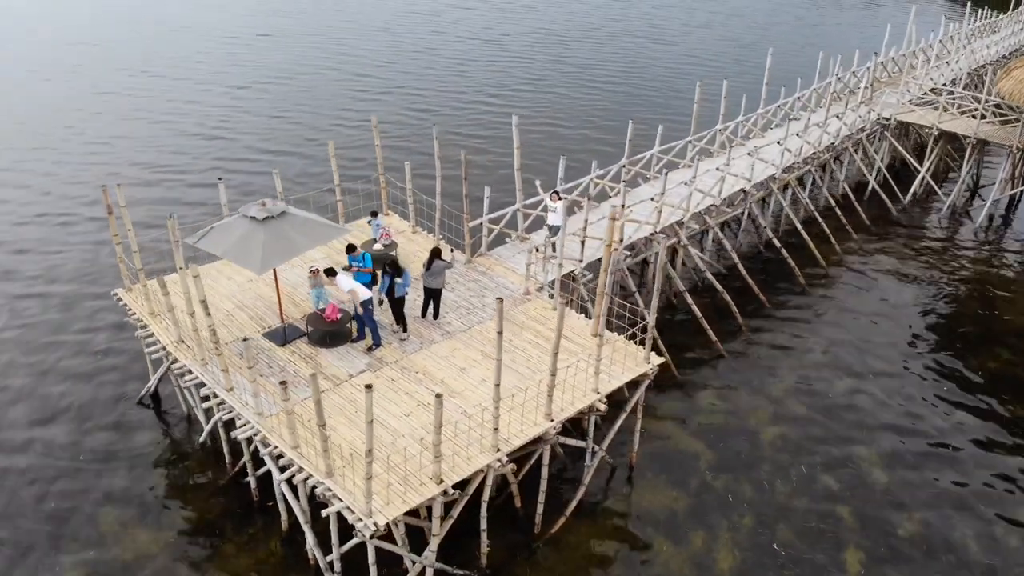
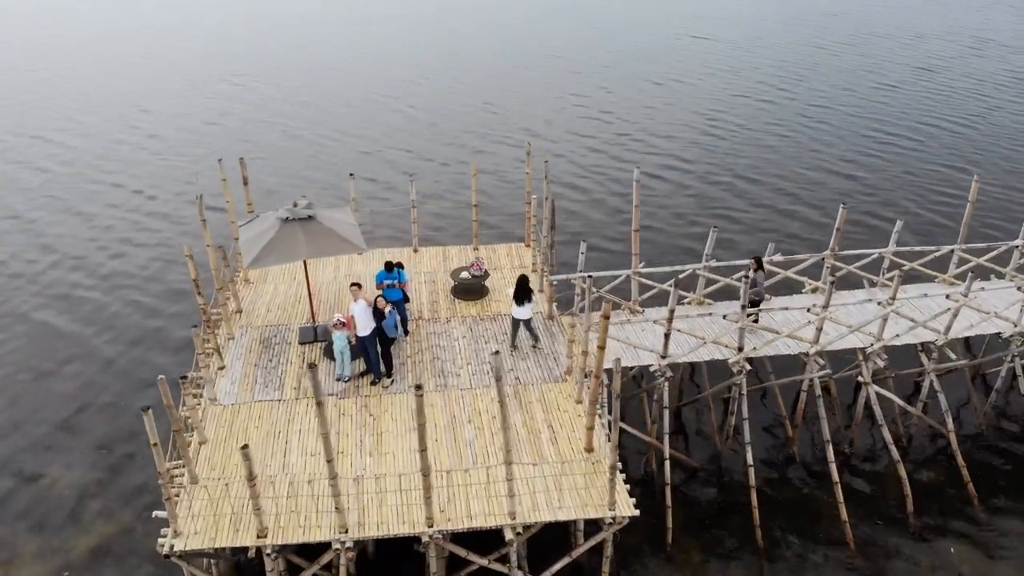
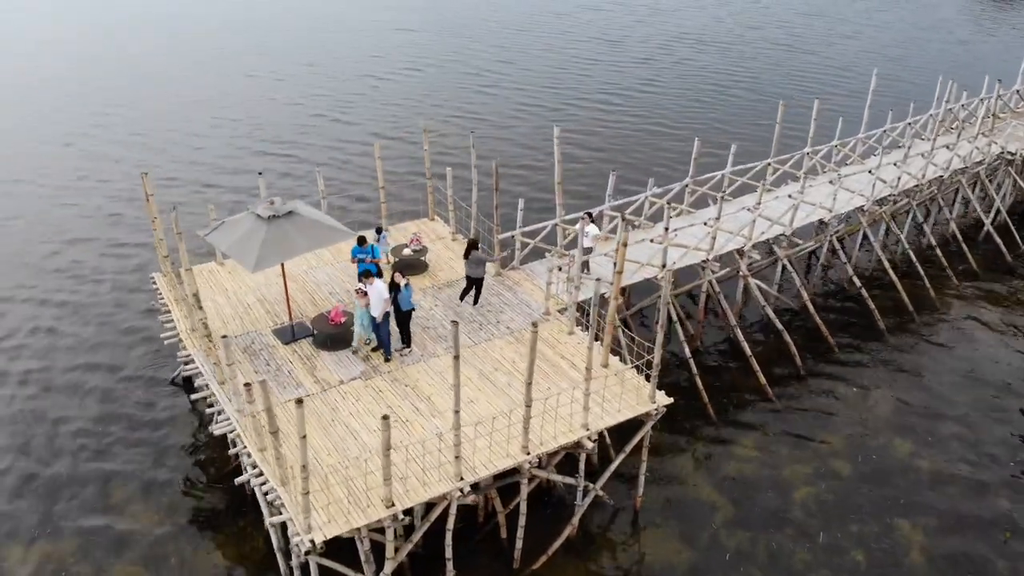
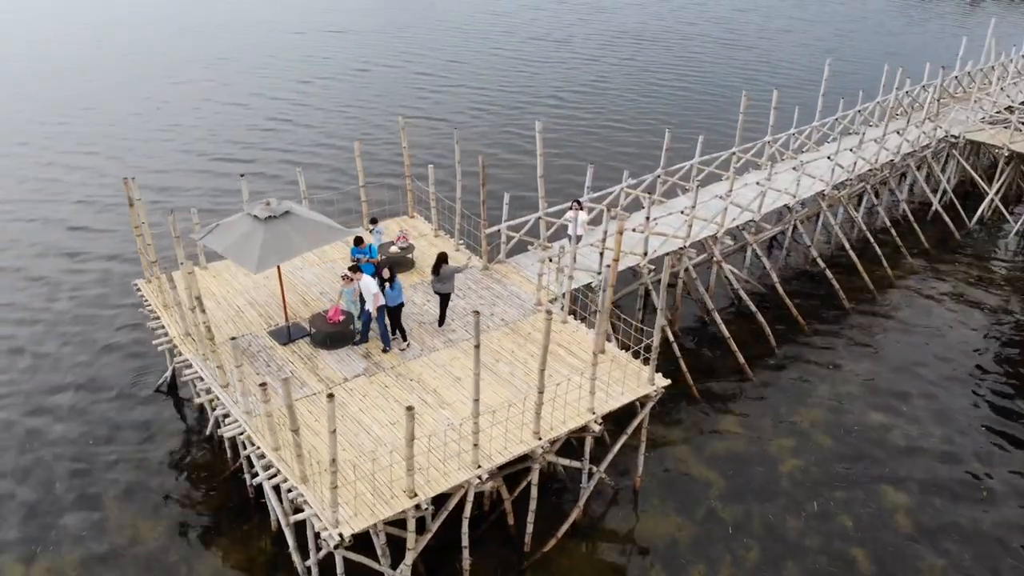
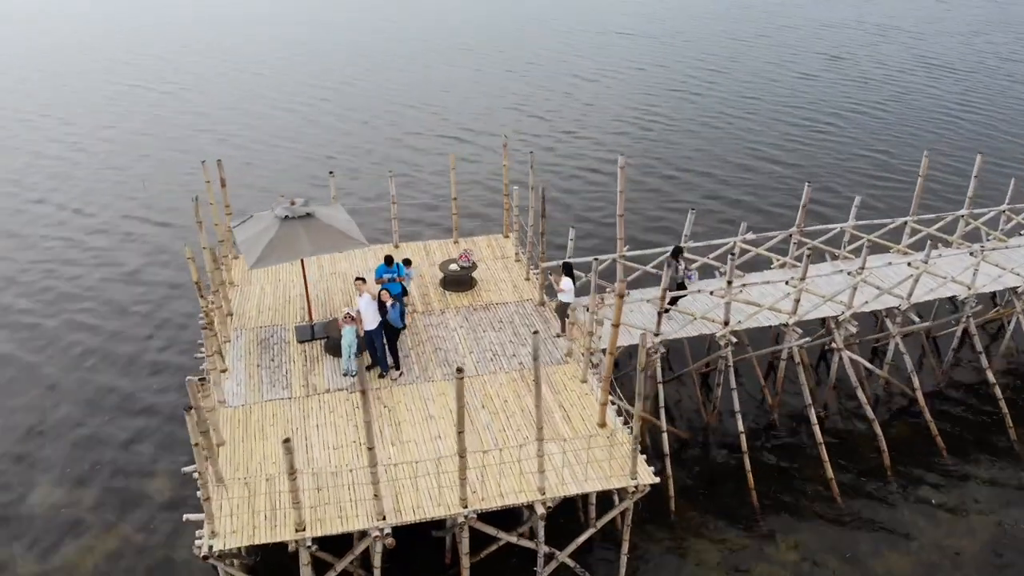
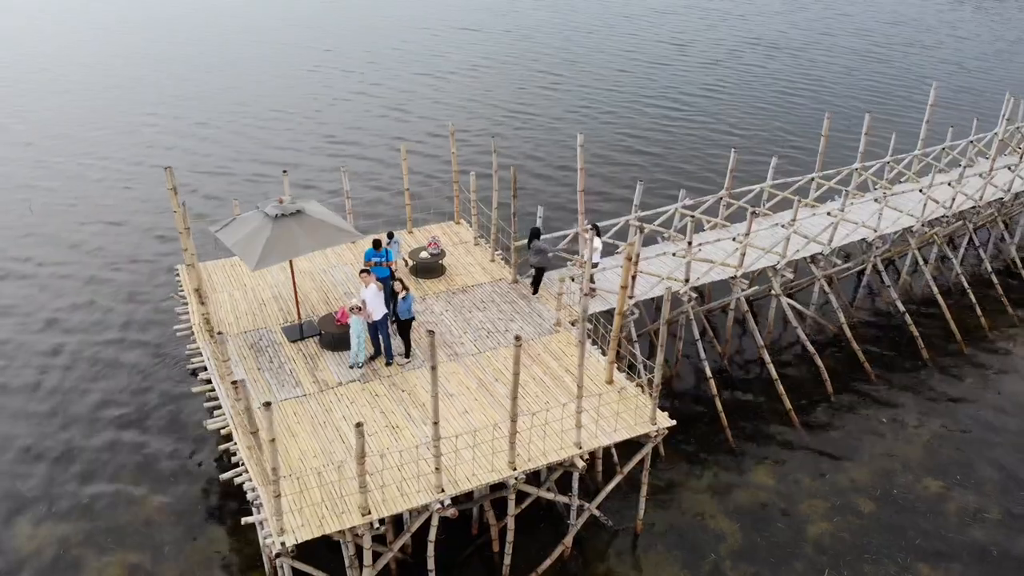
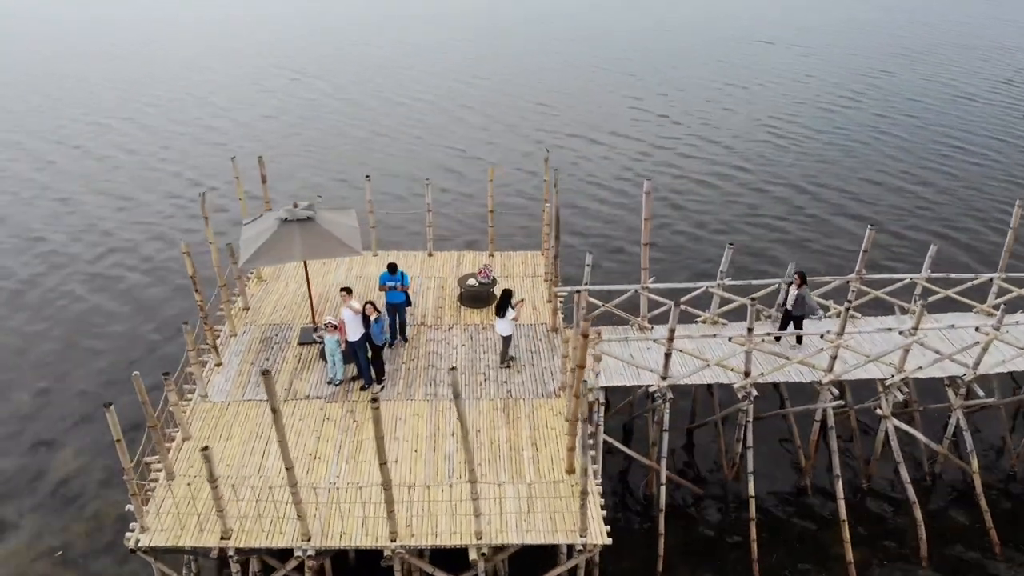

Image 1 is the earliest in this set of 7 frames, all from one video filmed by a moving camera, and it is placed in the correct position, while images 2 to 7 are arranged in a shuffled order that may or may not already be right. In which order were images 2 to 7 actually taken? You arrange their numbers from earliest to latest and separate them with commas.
4, 3, 6, 5, 2, 7
